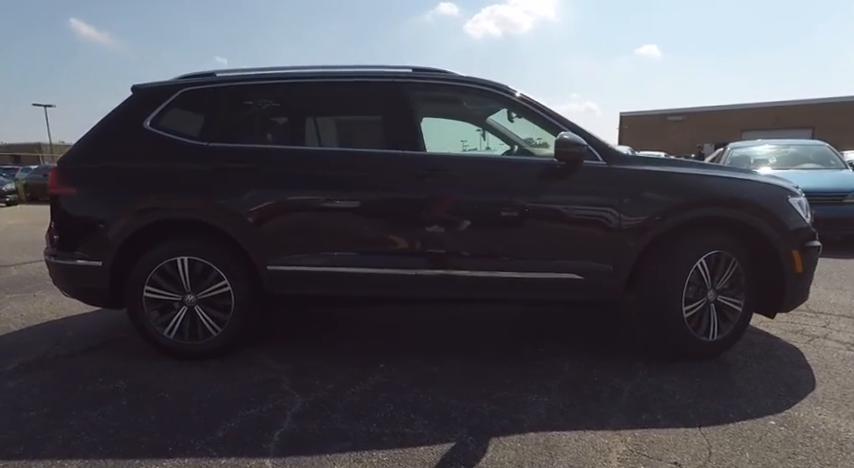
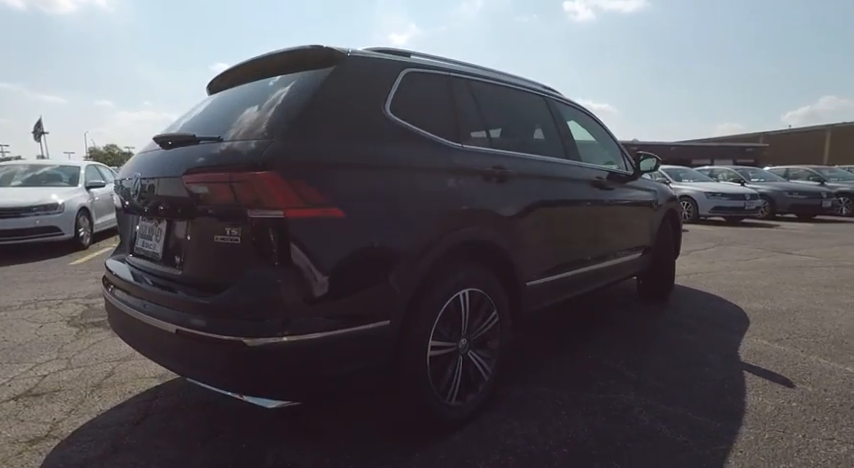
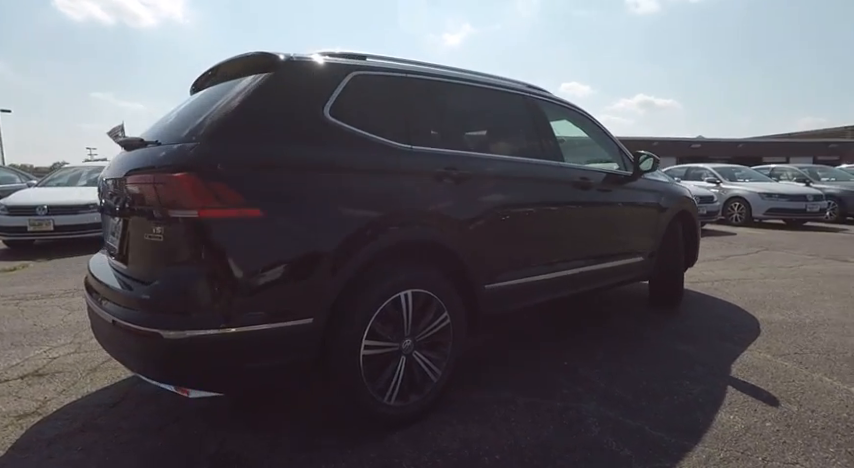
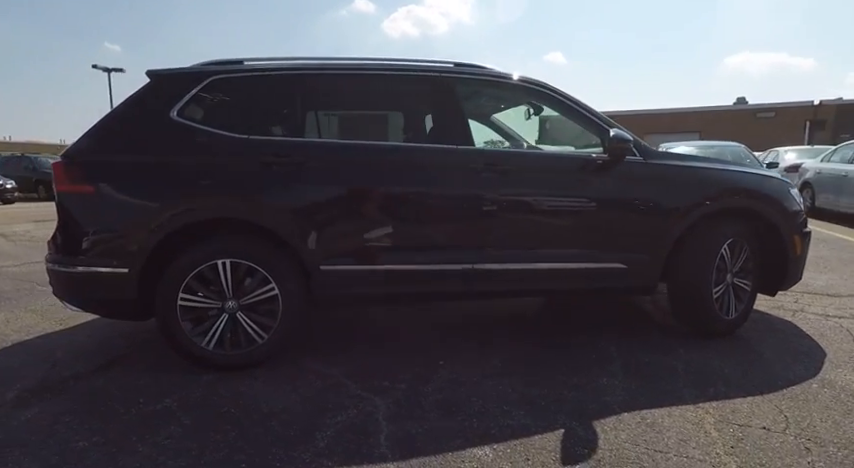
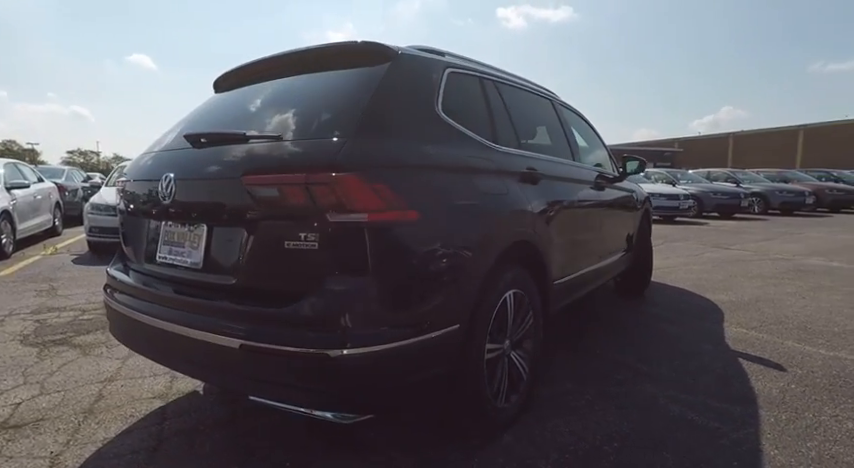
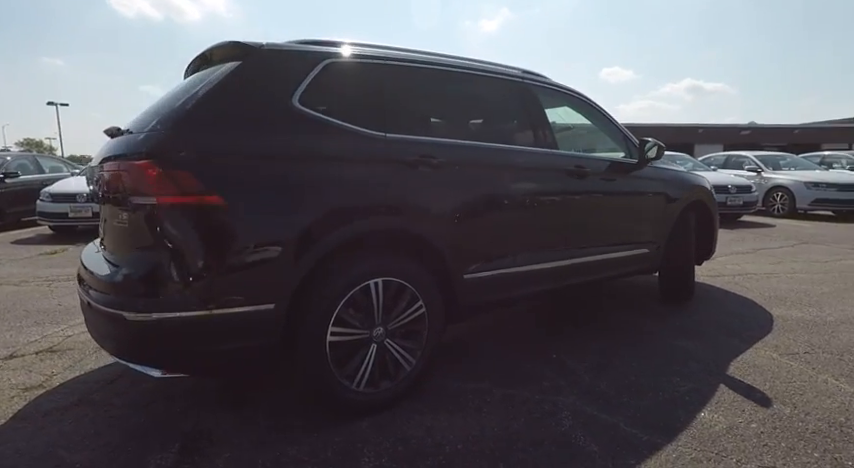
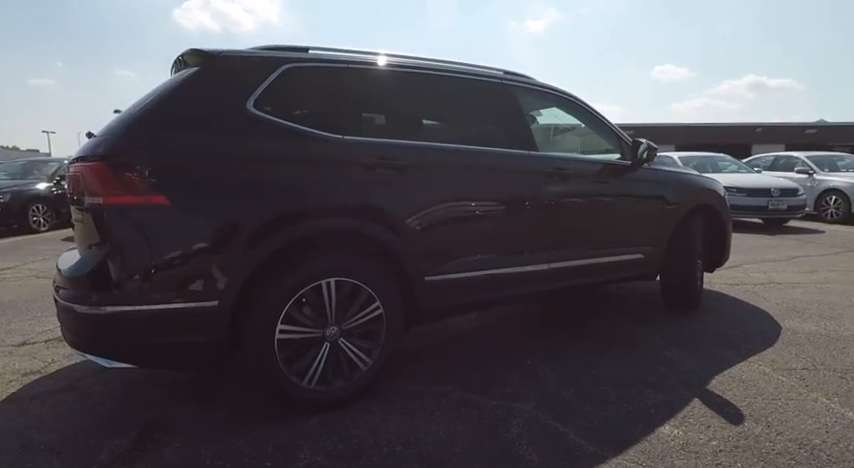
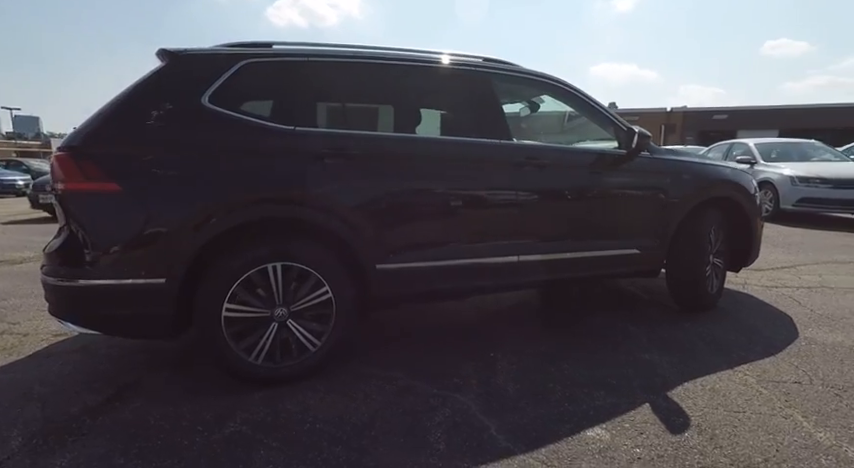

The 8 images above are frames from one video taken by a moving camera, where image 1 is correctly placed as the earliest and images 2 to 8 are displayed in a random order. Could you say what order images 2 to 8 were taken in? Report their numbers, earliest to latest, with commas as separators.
4, 8, 7, 6, 3, 2, 5
